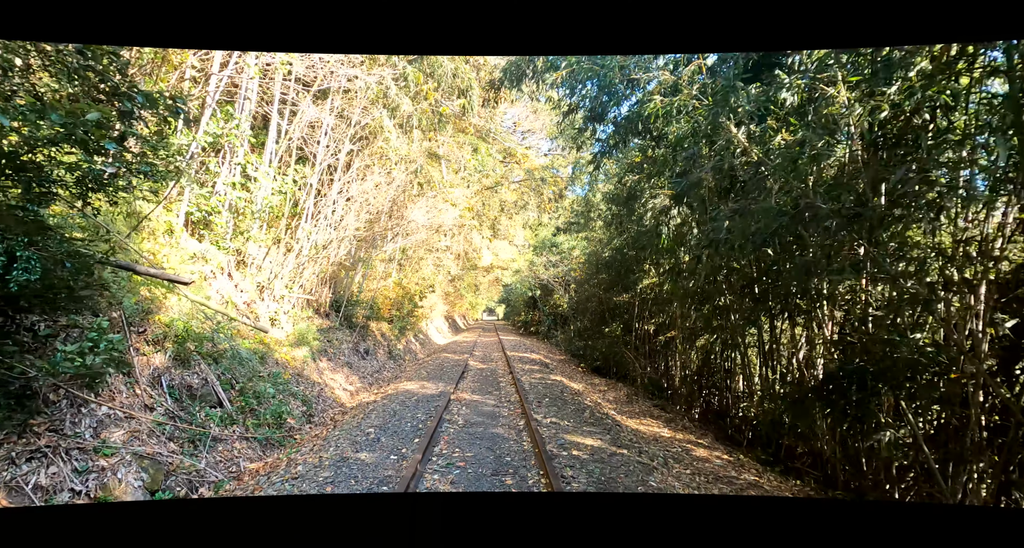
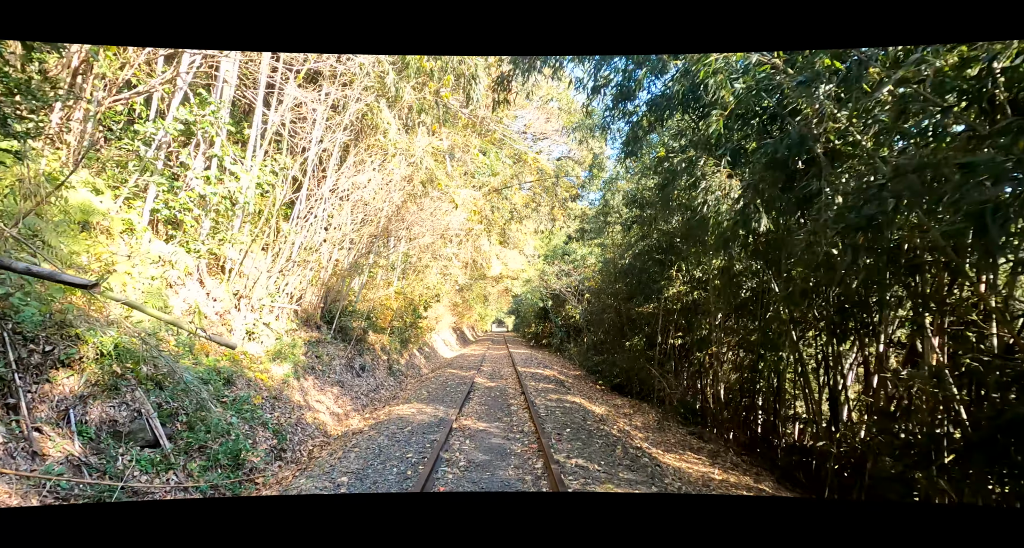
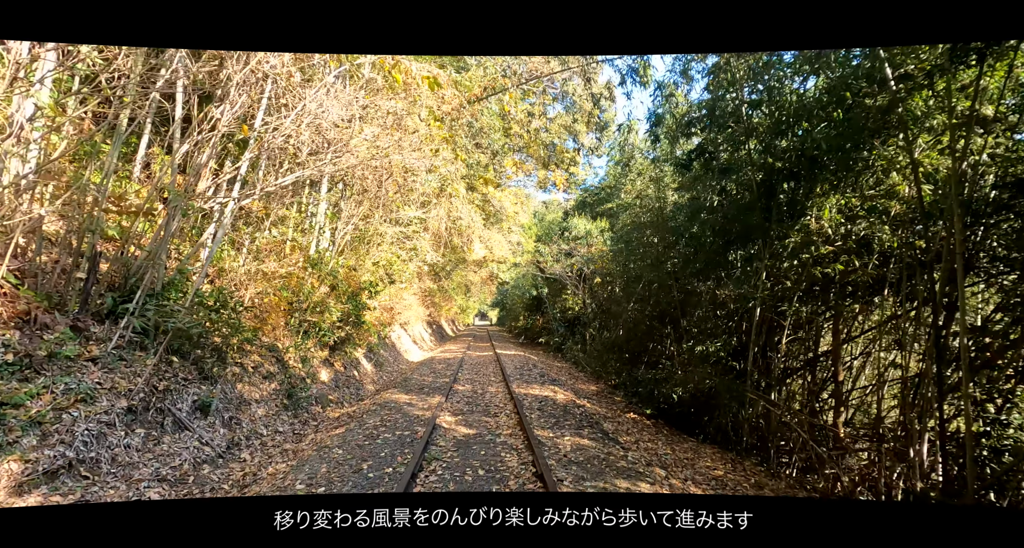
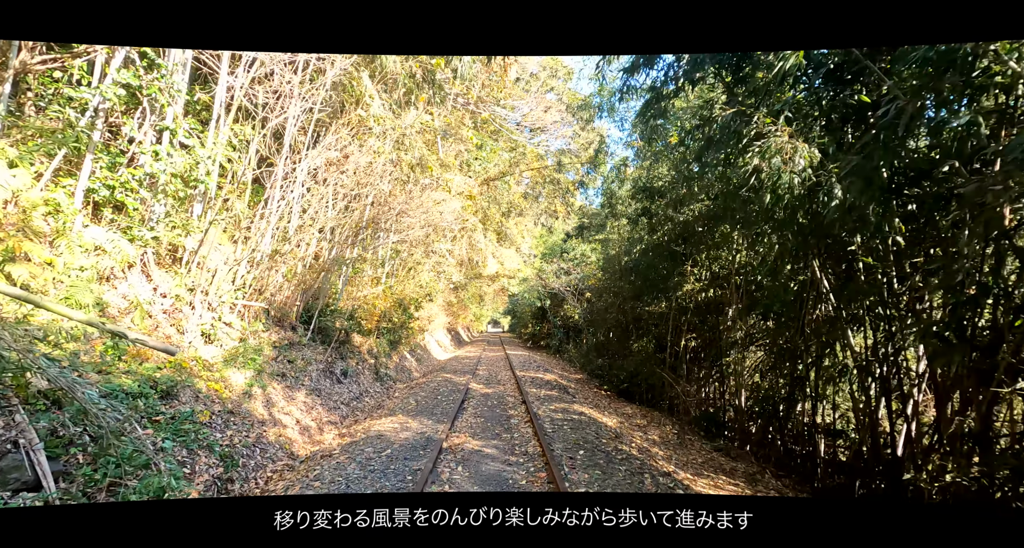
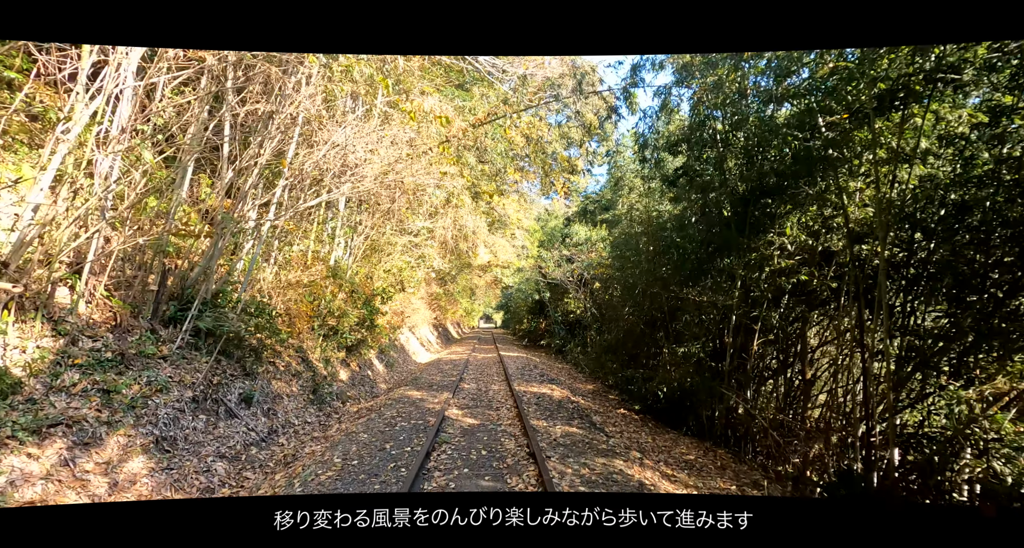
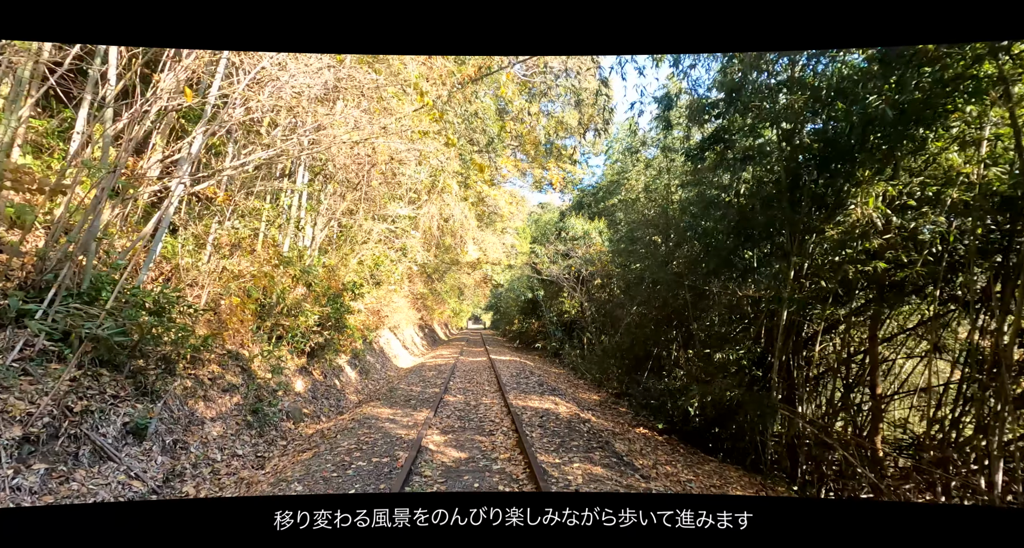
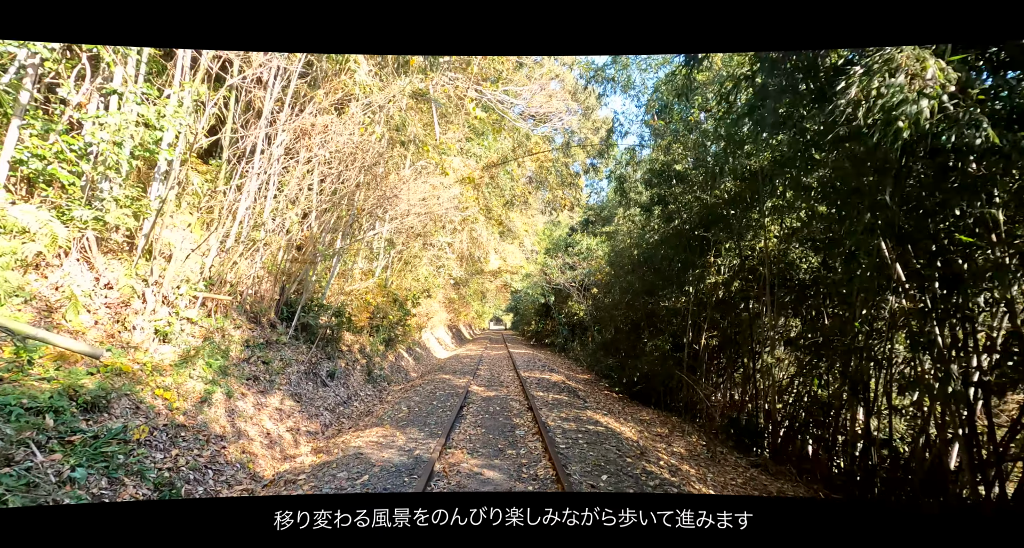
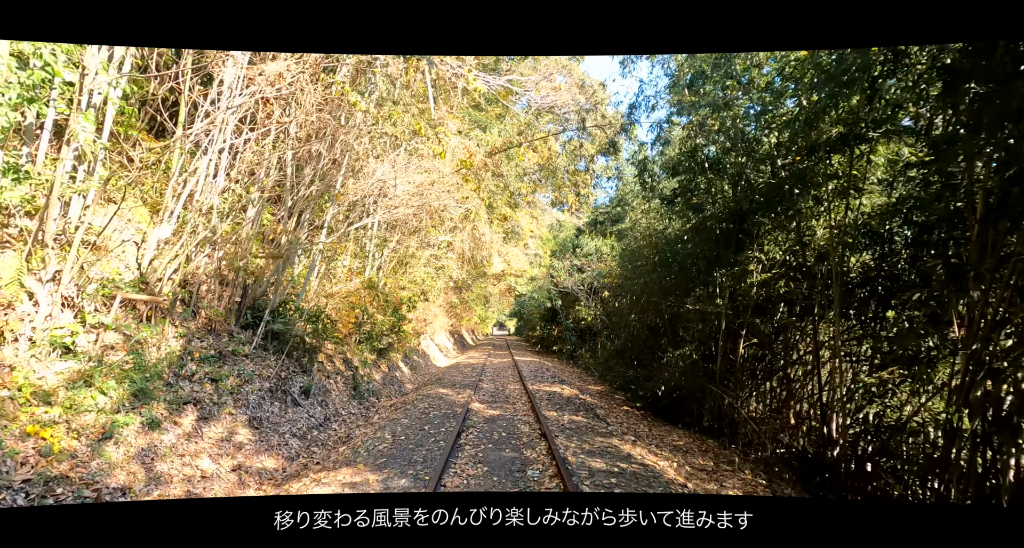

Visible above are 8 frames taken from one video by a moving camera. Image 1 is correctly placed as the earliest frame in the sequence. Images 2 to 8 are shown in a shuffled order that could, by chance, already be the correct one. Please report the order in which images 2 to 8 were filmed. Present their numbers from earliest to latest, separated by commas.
2, 4, 7, 8, 5, 3, 6
